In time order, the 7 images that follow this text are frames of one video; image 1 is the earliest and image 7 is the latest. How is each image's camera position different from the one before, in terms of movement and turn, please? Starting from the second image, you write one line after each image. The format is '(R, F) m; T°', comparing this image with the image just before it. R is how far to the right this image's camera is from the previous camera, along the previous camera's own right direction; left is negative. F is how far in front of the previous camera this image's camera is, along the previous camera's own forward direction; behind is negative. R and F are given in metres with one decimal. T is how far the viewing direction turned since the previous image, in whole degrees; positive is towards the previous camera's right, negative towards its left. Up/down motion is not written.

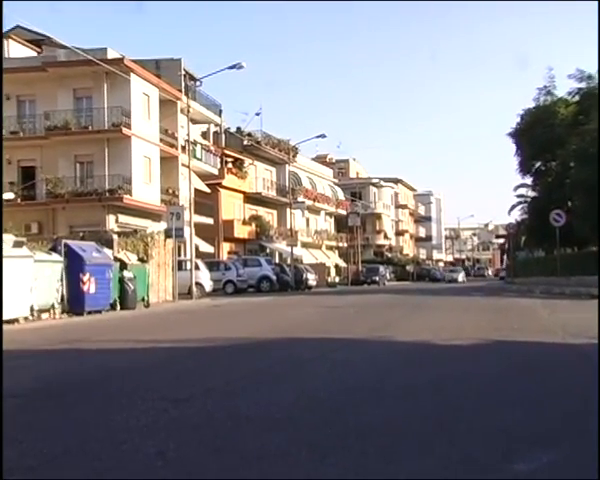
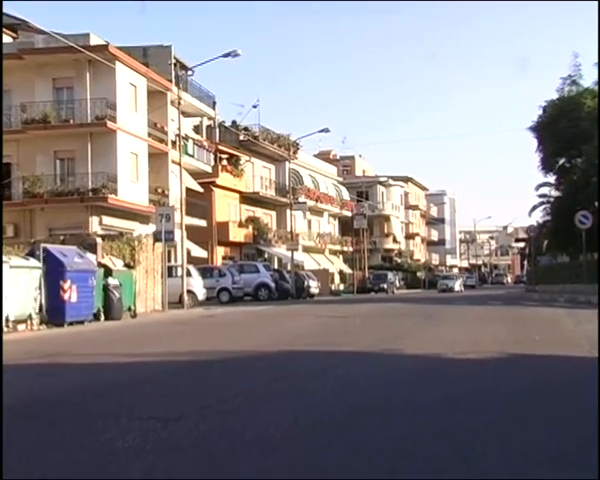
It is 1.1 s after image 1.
(+0.1, +1.7) m; 0°
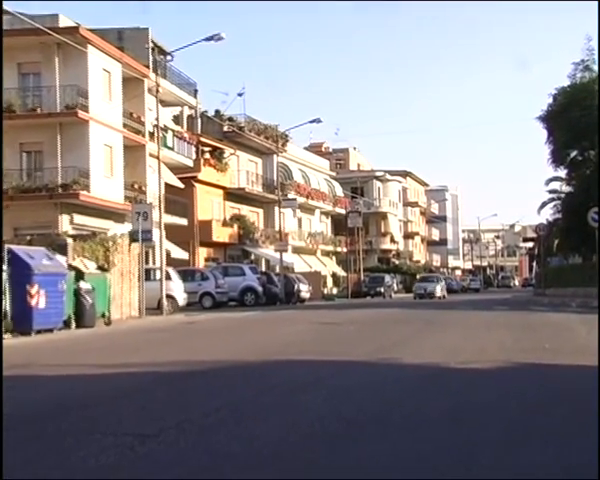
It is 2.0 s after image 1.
(+0.1, +1.5) m; 0°
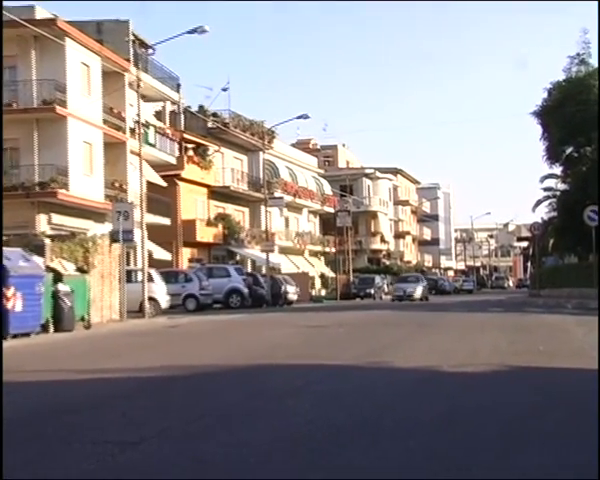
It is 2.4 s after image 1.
(0.0, +0.6) m; +1°
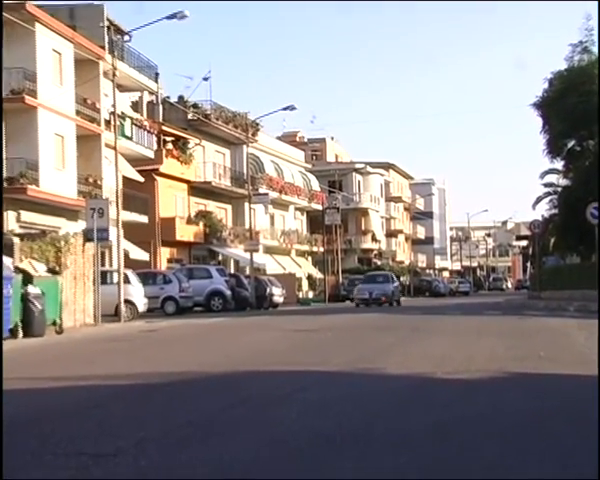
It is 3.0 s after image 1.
(+0.1, +1.0) m; +1°
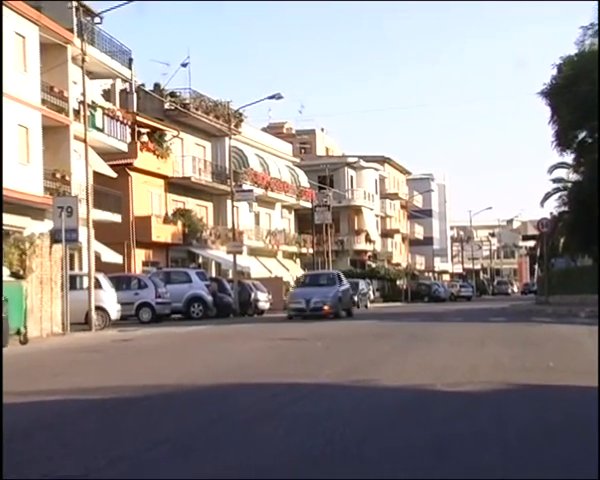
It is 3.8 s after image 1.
(+0.1, +1.3) m; 0°
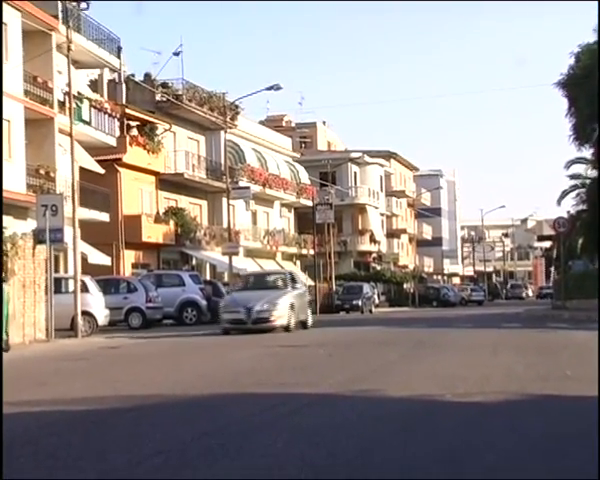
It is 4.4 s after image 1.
(0.0, +0.9) m; 0°
